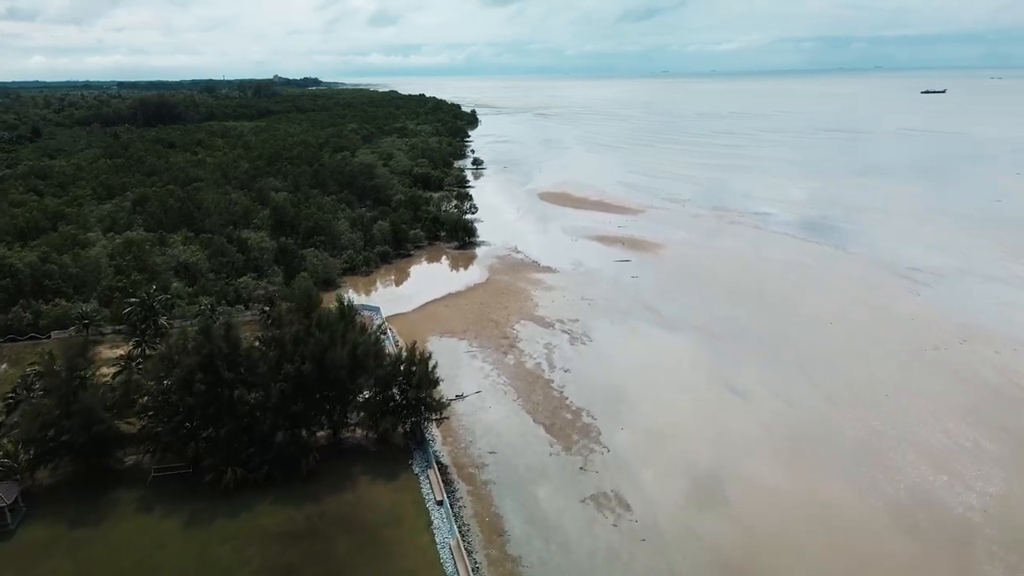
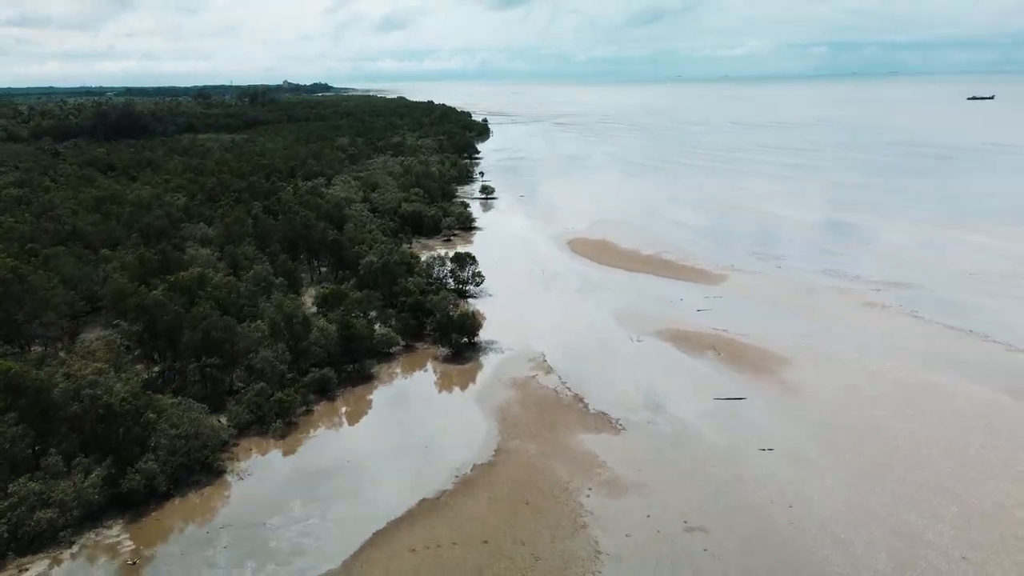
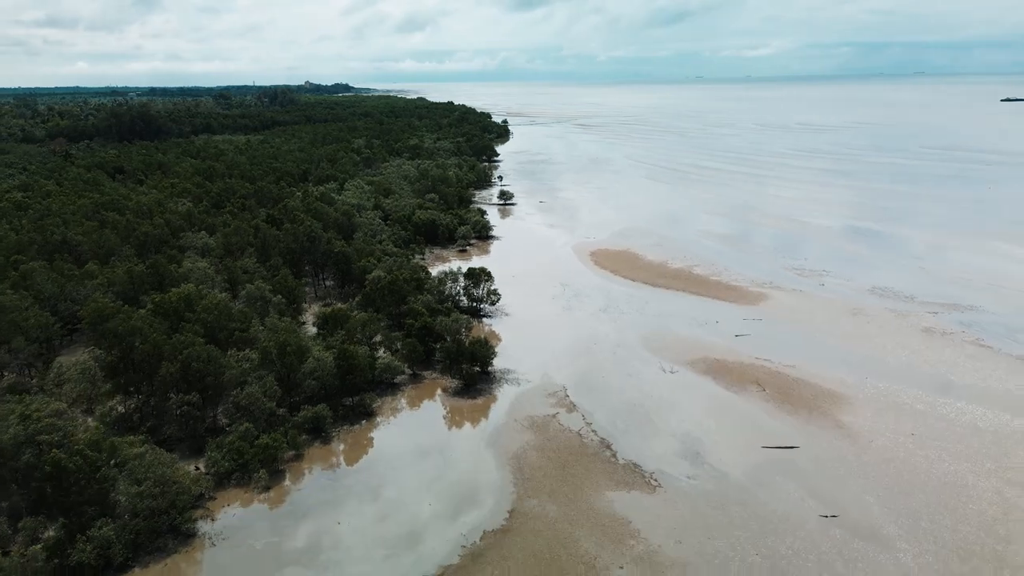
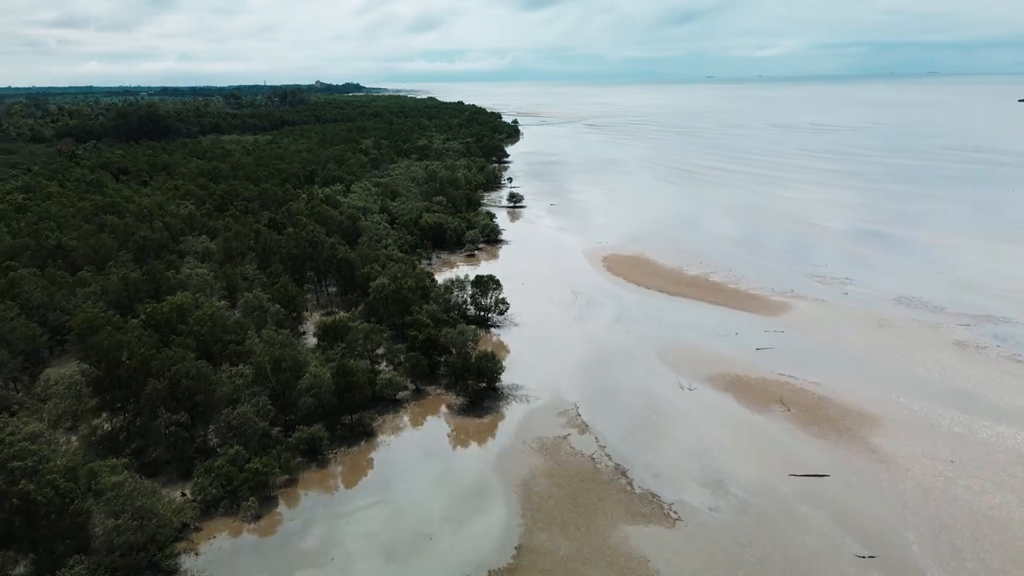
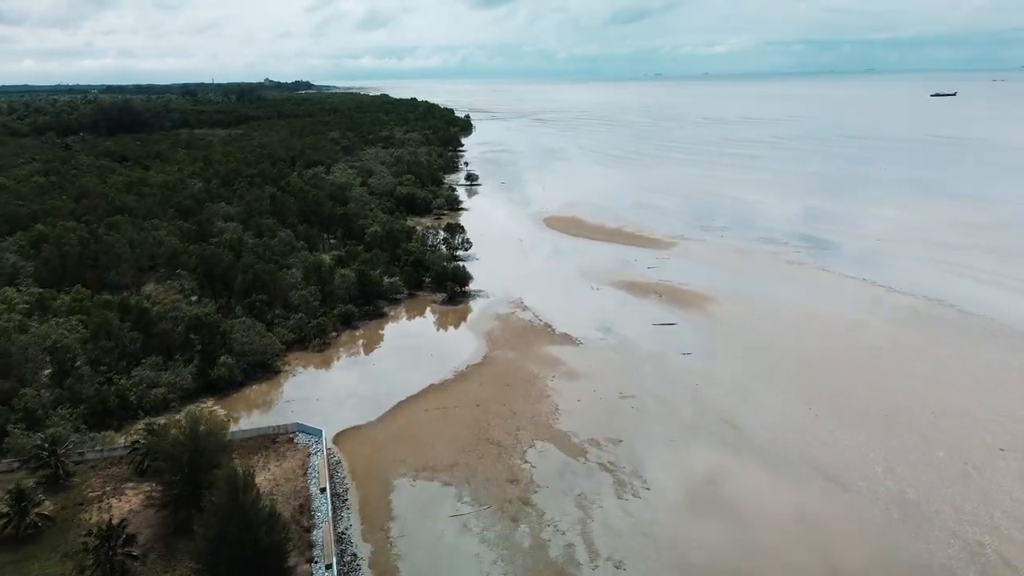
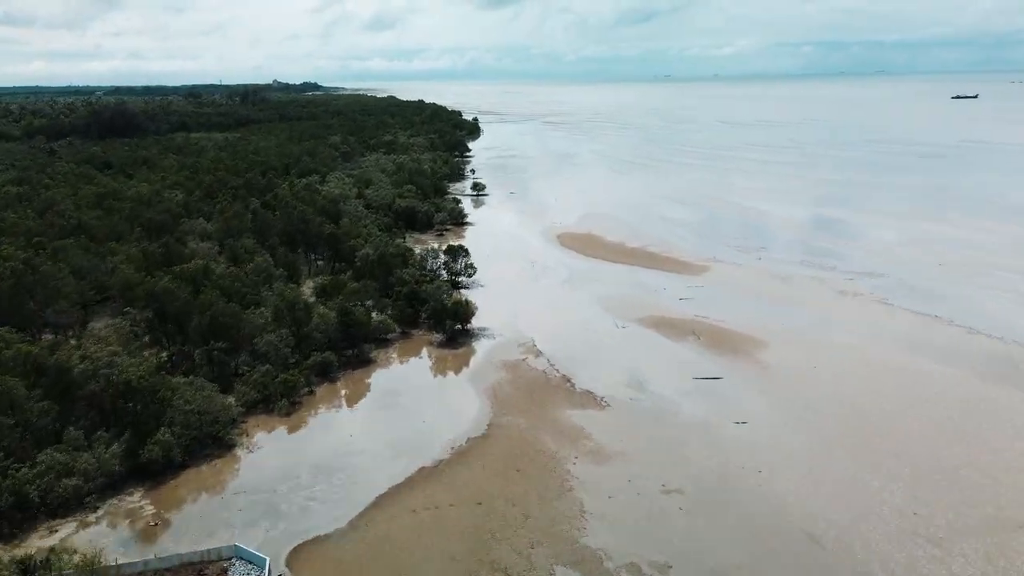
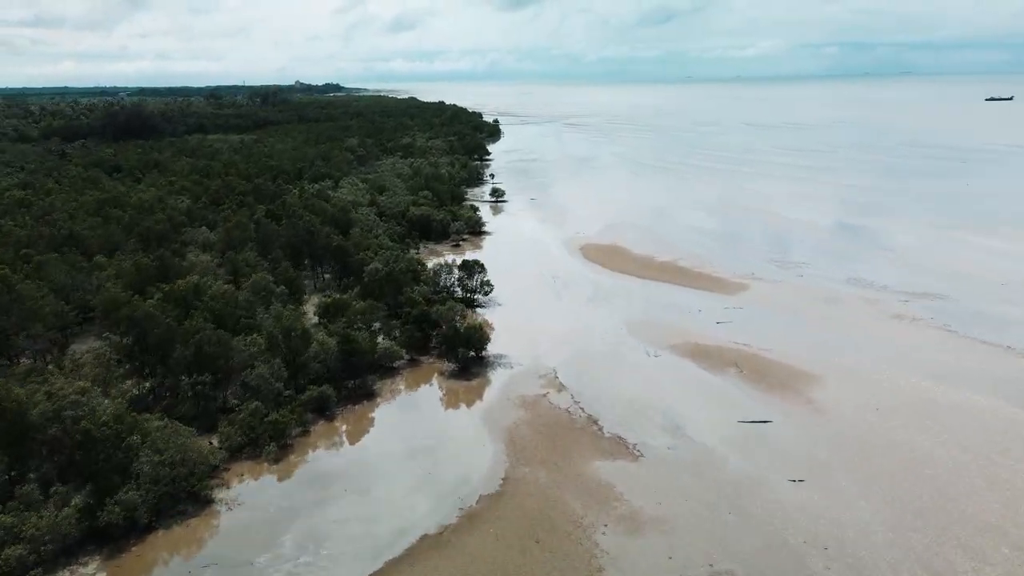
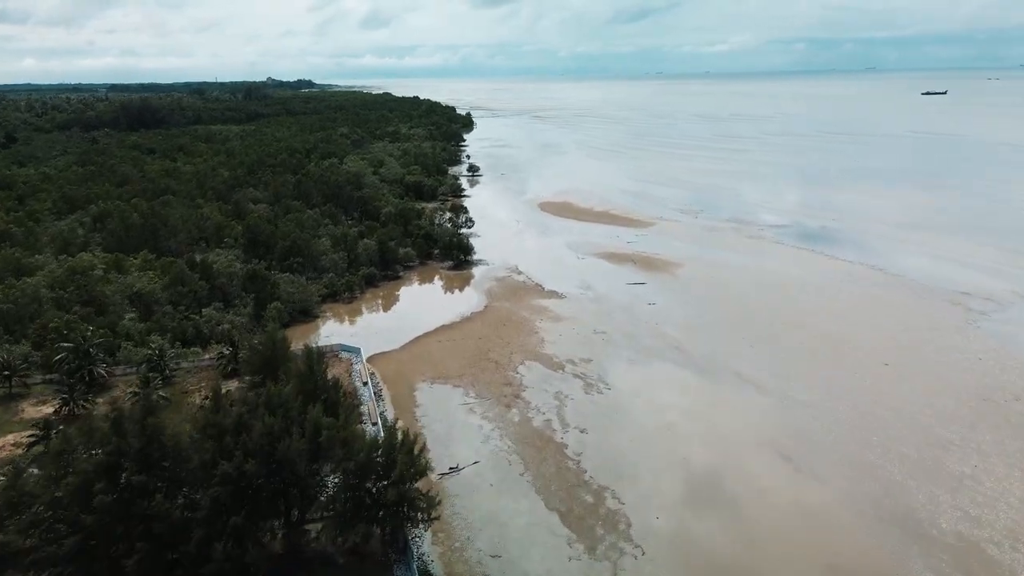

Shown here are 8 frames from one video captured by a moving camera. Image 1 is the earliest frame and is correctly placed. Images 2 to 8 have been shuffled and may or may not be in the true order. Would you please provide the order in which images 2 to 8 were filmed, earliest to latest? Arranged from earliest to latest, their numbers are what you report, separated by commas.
8, 5, 6, 2, 7, 3, 4
